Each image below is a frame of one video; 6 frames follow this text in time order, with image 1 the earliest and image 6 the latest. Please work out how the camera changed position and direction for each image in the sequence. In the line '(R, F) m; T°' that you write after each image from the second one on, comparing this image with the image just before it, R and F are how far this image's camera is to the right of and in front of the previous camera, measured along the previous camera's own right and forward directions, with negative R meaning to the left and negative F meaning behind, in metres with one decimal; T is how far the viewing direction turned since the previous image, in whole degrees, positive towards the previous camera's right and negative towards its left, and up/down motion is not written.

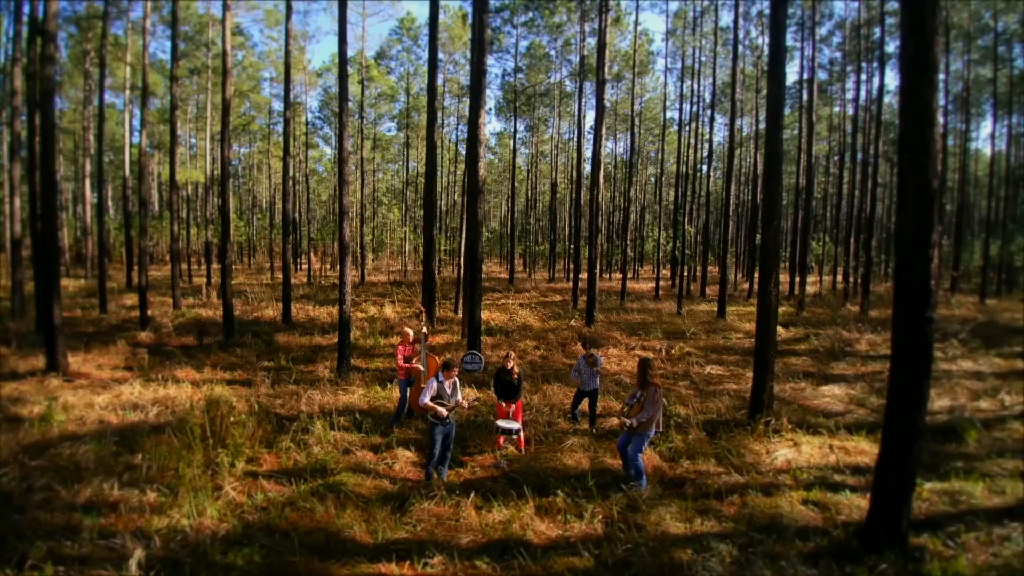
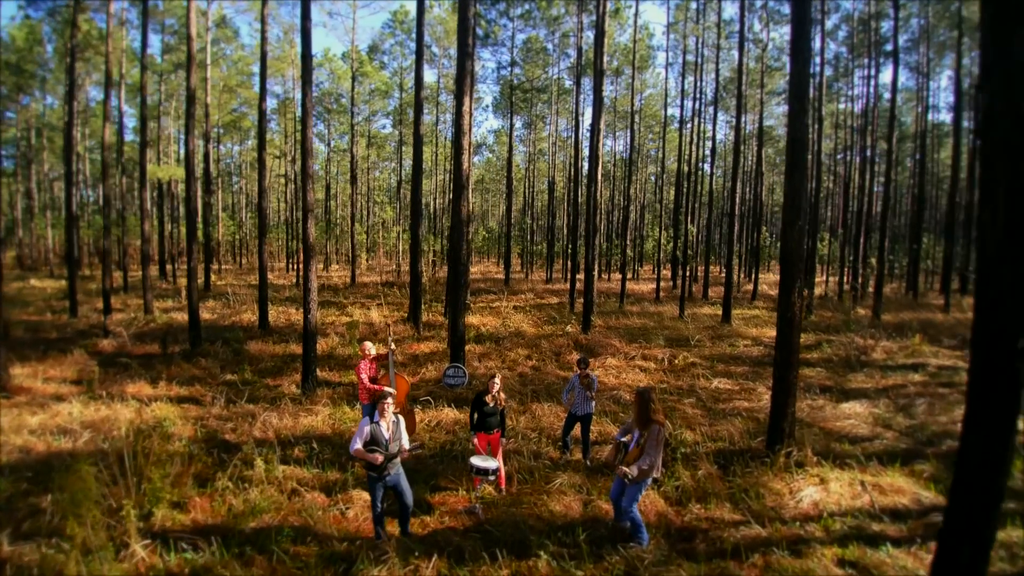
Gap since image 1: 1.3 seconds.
(+0.2, +0.9) m; 0°
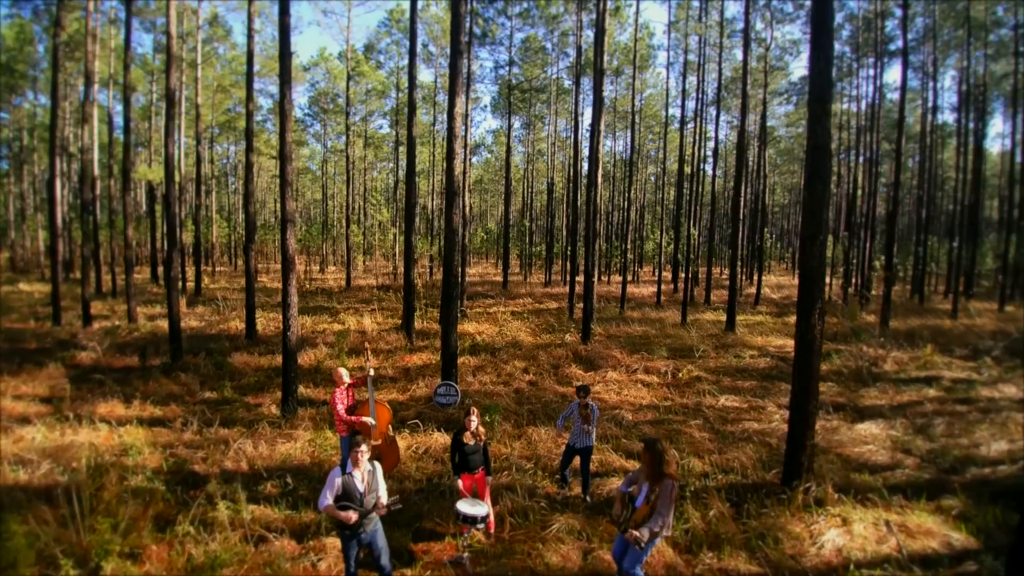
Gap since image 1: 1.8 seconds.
(+0.1, +0.5) m; 0°
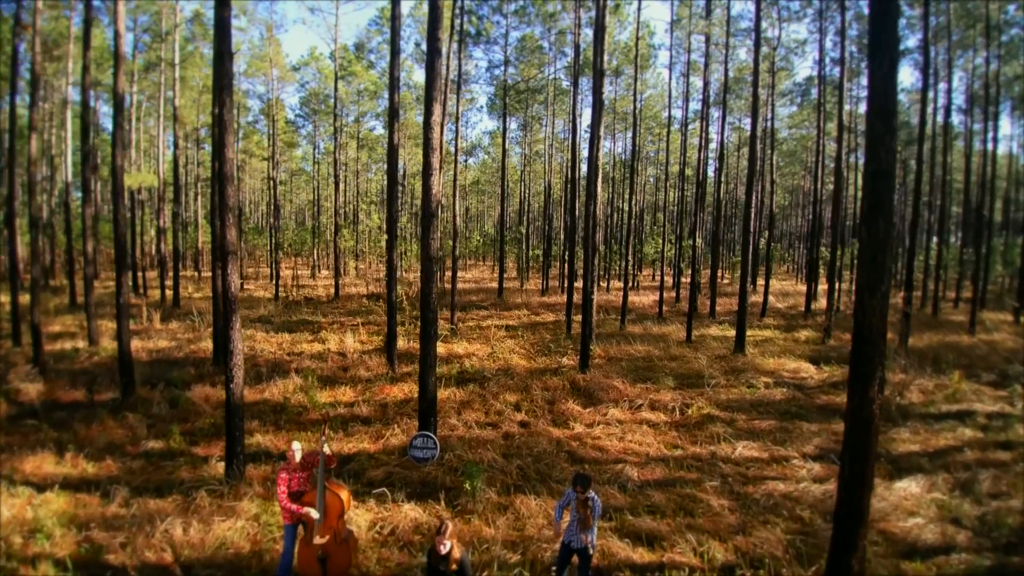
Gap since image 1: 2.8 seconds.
(+0.1, +1.1) m; 0°
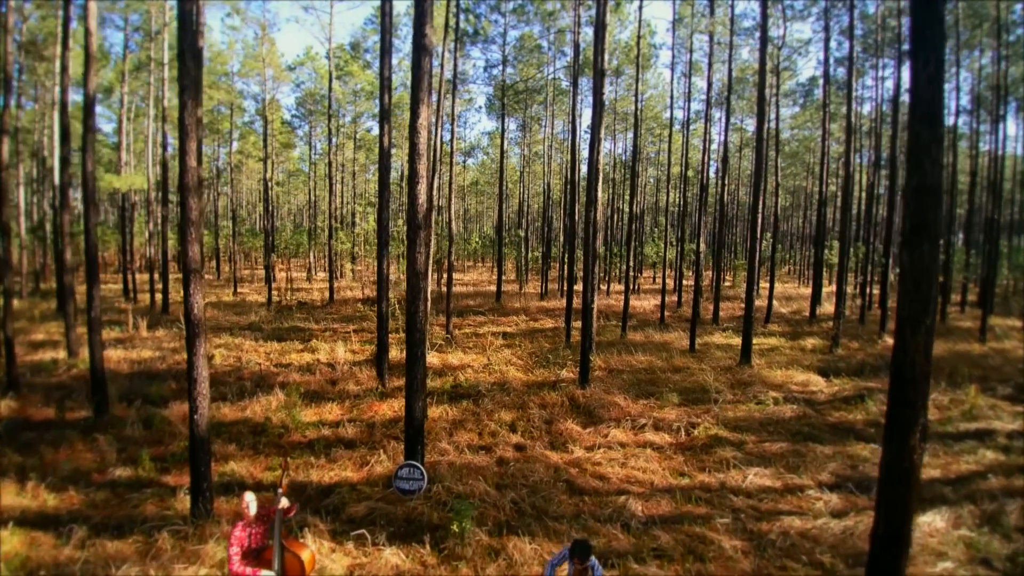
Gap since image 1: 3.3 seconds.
(+0.1, +0.5) m; 0°
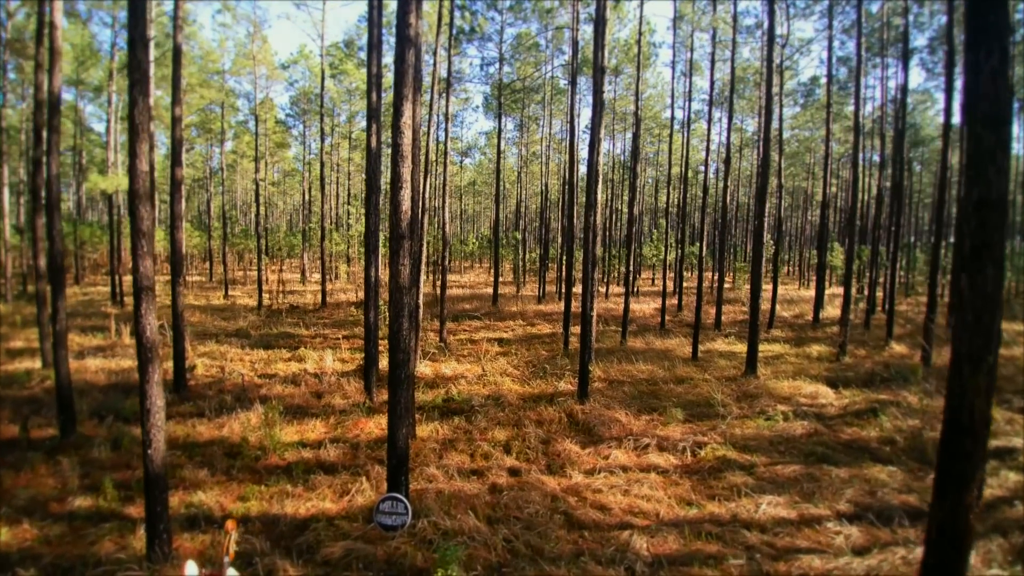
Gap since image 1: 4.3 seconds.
(0.0, +0.5) m; 0°
